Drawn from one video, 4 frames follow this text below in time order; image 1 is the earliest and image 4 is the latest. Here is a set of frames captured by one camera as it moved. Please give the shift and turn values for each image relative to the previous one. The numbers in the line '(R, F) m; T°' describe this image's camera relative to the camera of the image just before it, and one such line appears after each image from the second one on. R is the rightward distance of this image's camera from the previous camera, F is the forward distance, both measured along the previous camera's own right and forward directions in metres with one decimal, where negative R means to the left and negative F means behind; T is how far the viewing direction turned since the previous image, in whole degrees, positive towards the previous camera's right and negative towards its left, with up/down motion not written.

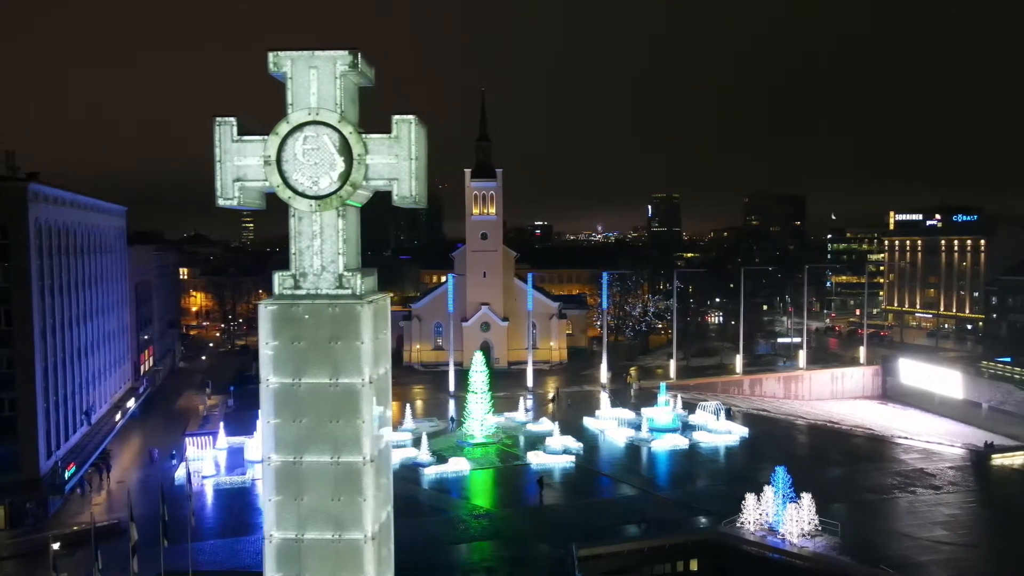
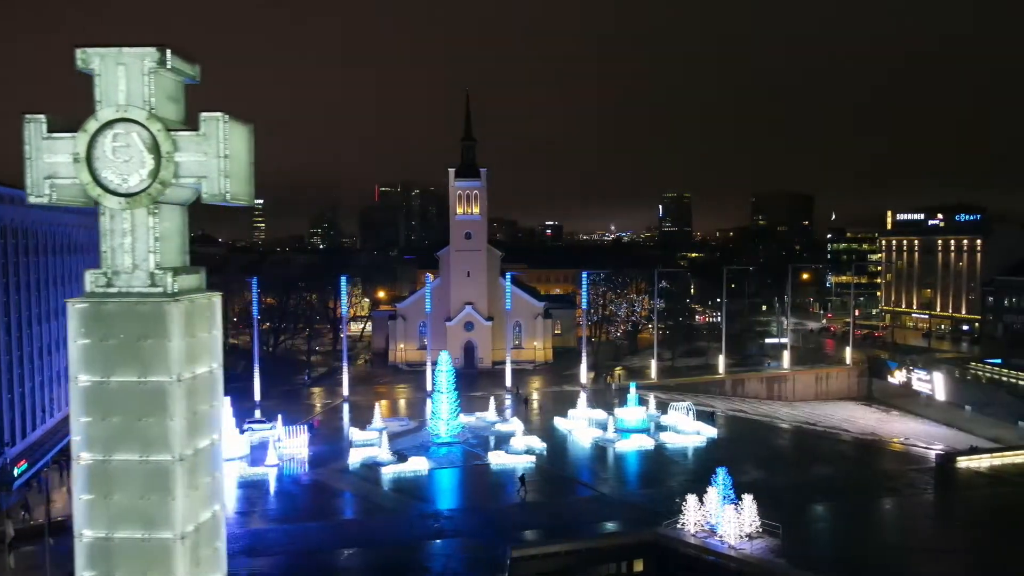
(+1.8, +0.1) m; -1°
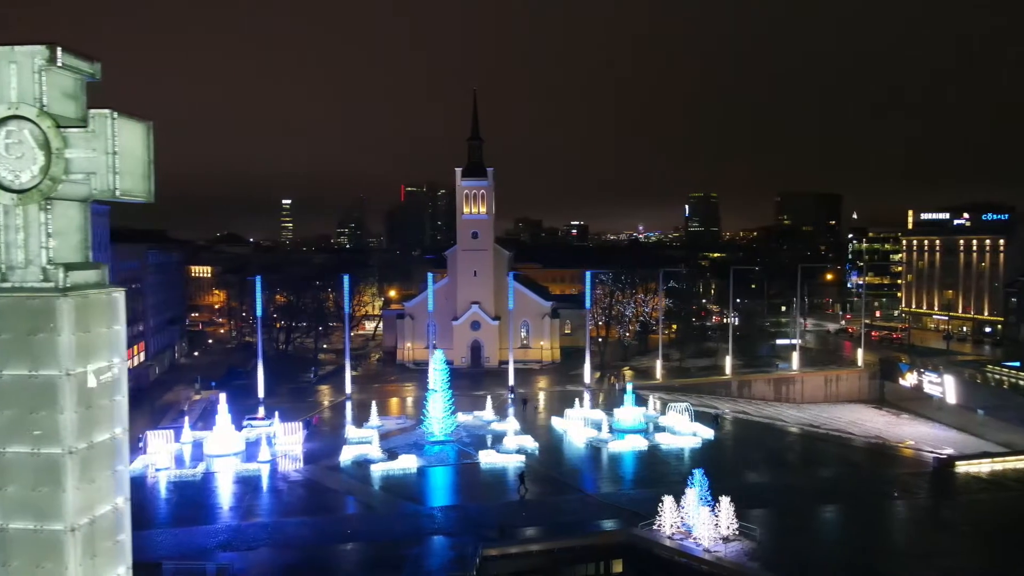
(+1.3, +0.1) m; -2°
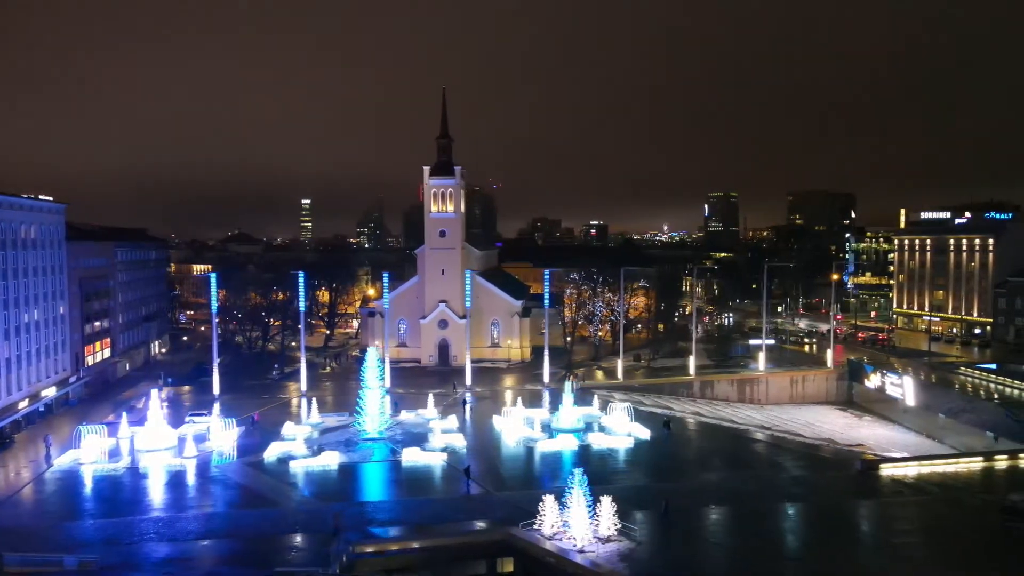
(+3.4, +0.2) m; -2°
